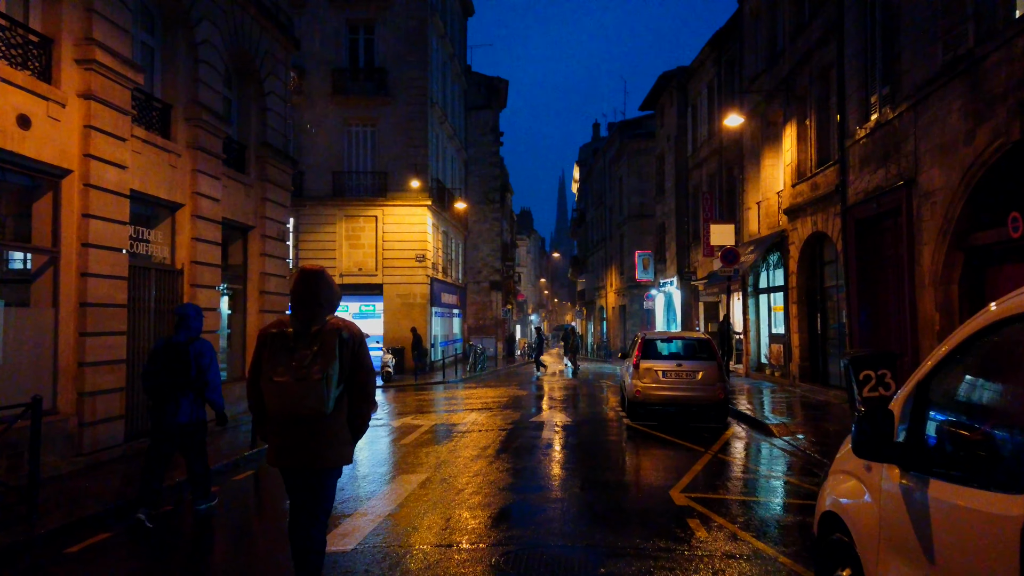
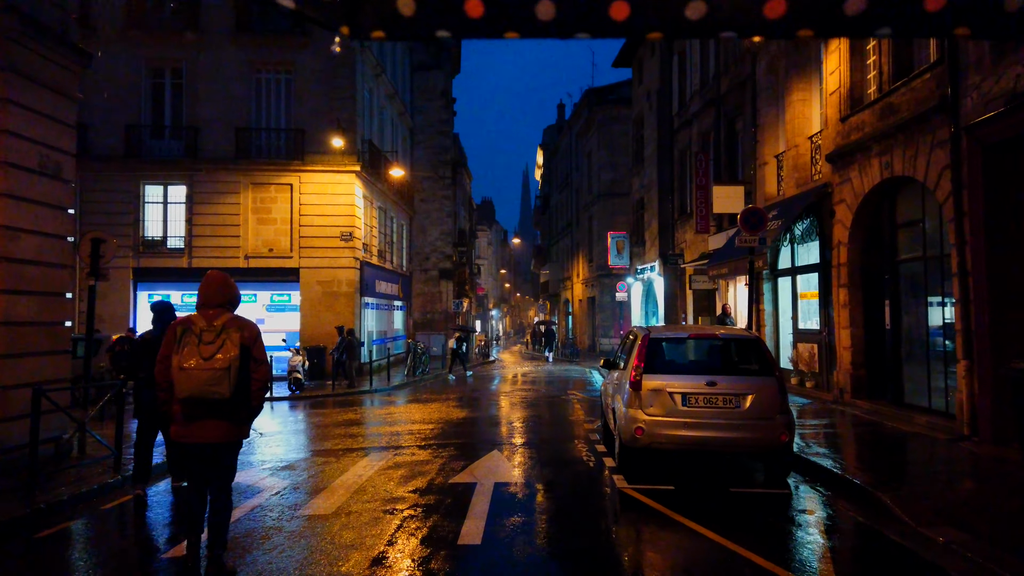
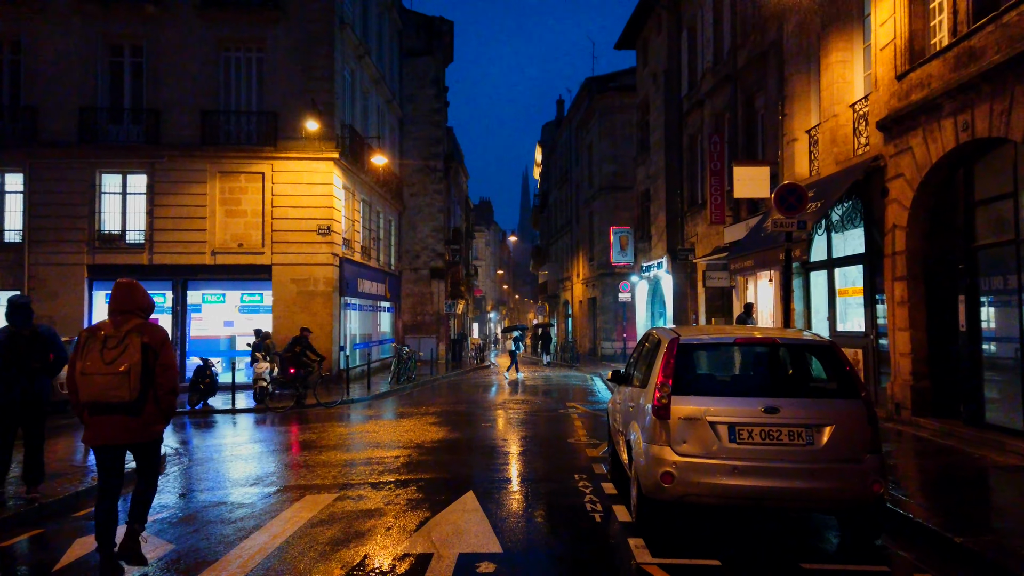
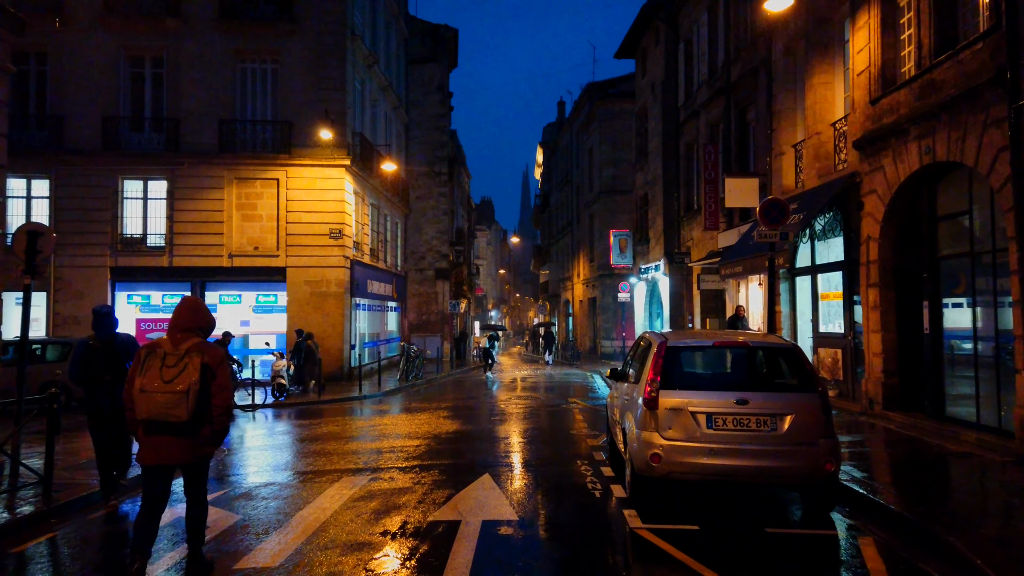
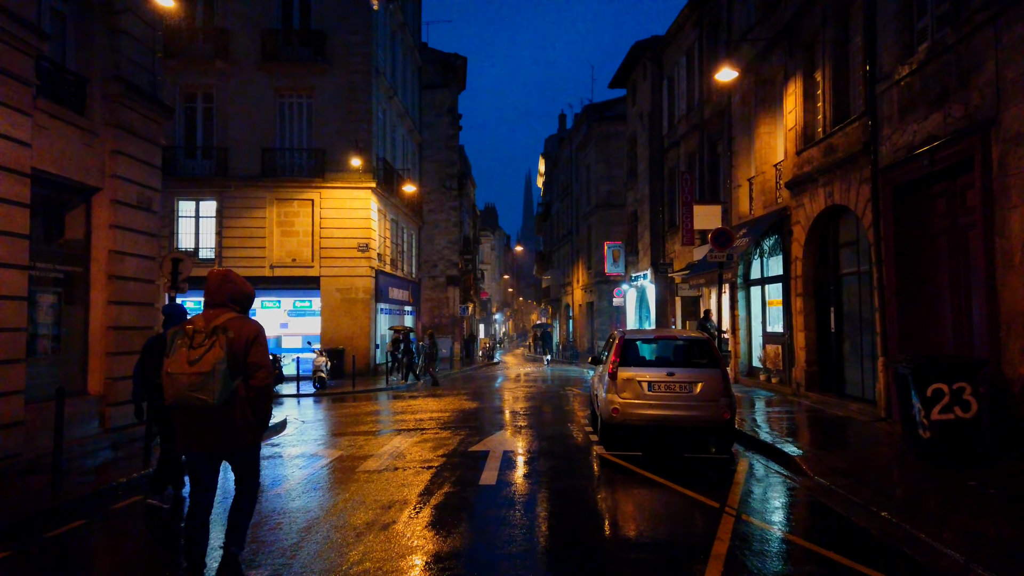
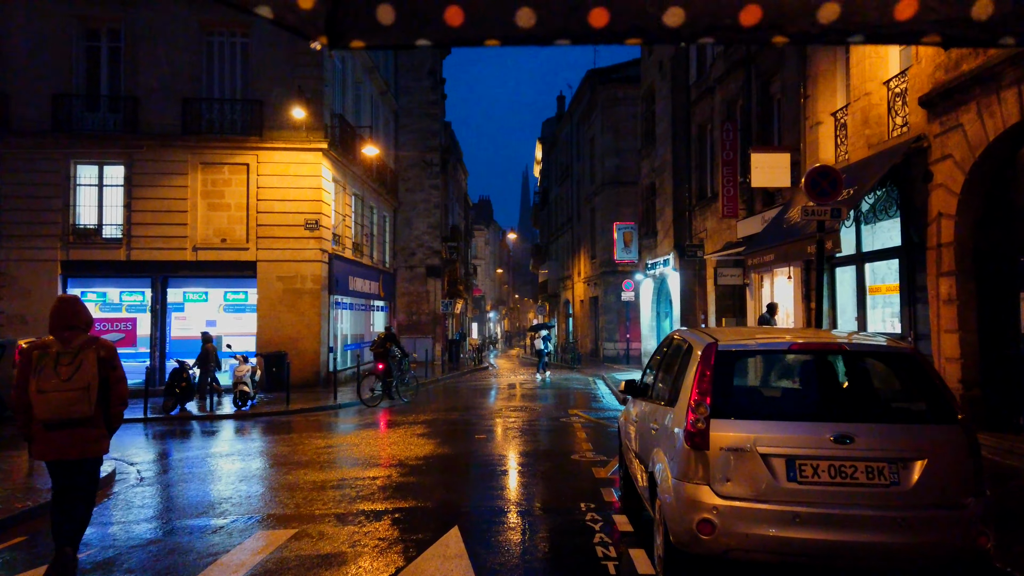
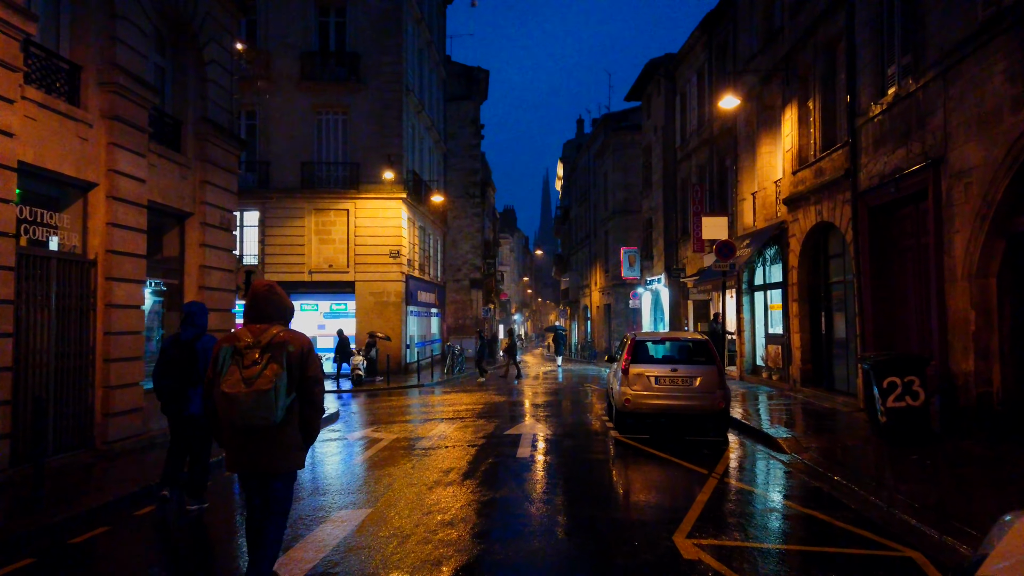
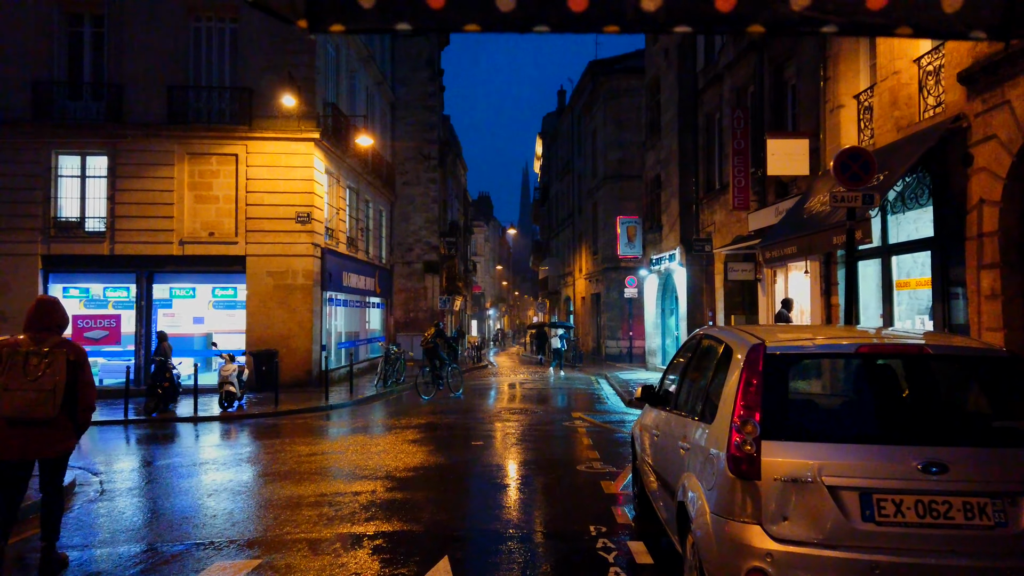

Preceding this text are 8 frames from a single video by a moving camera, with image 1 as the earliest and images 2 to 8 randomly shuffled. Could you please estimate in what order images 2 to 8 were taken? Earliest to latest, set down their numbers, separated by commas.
7, 5, 2, 4, 3, 6, 8
